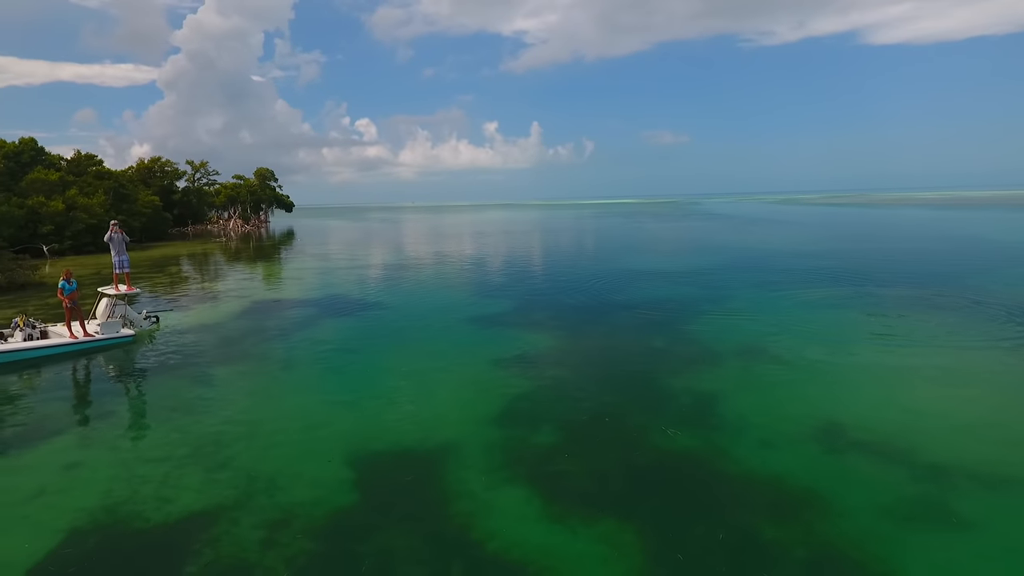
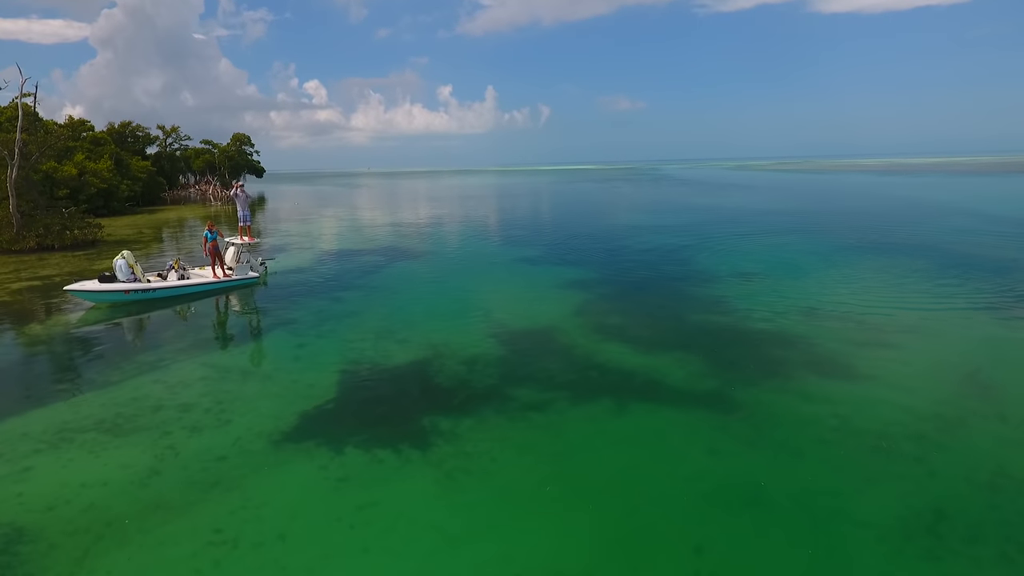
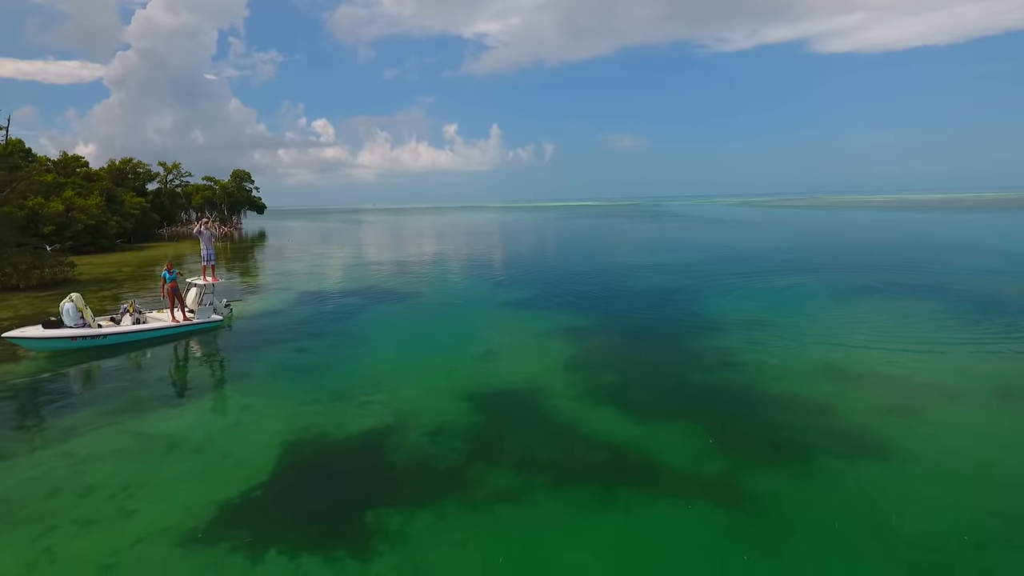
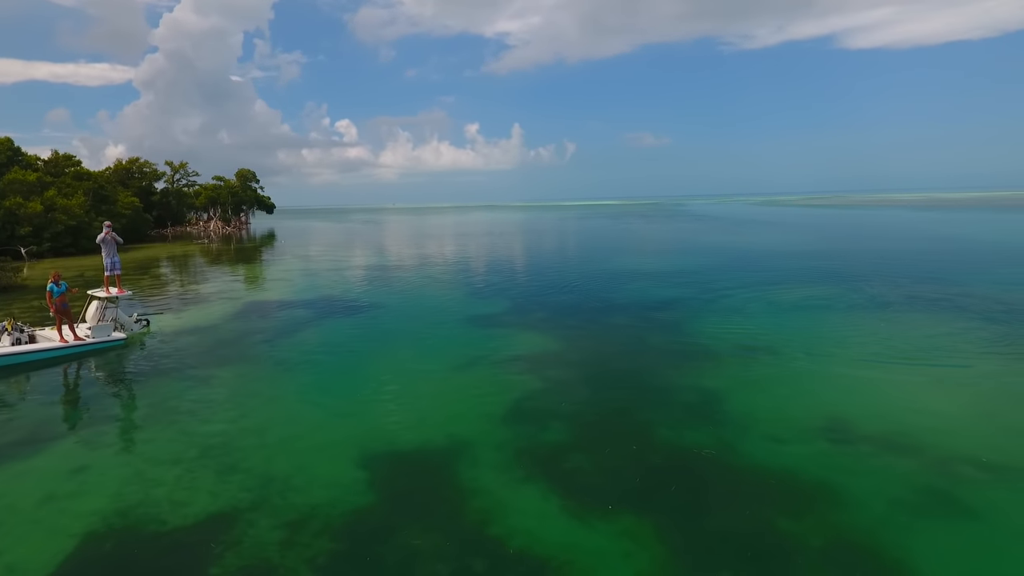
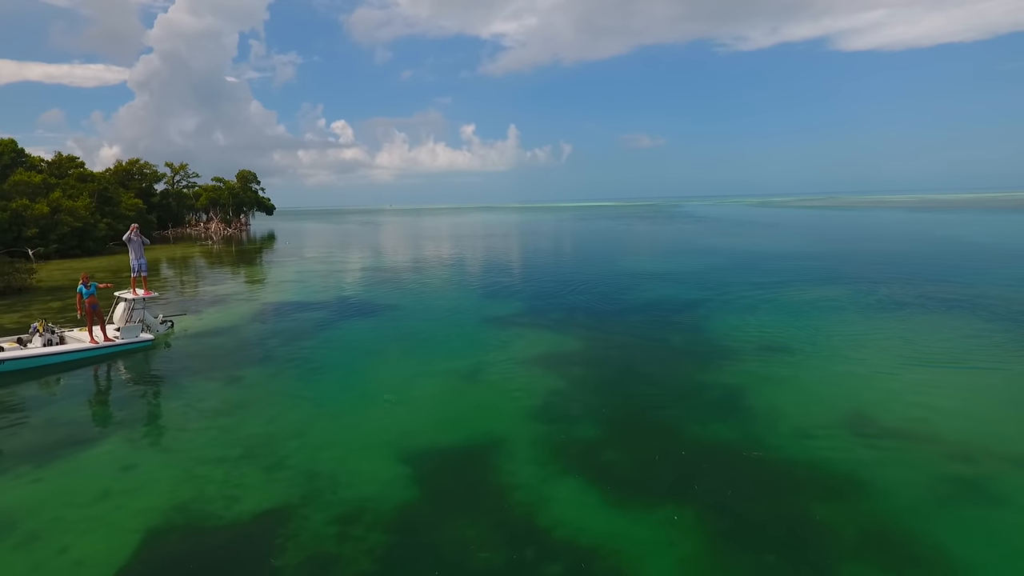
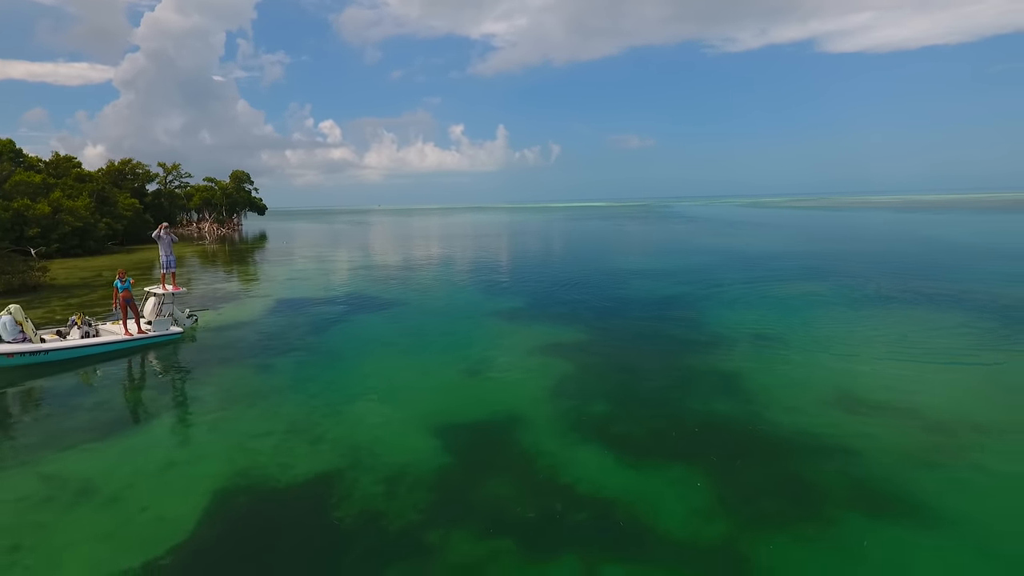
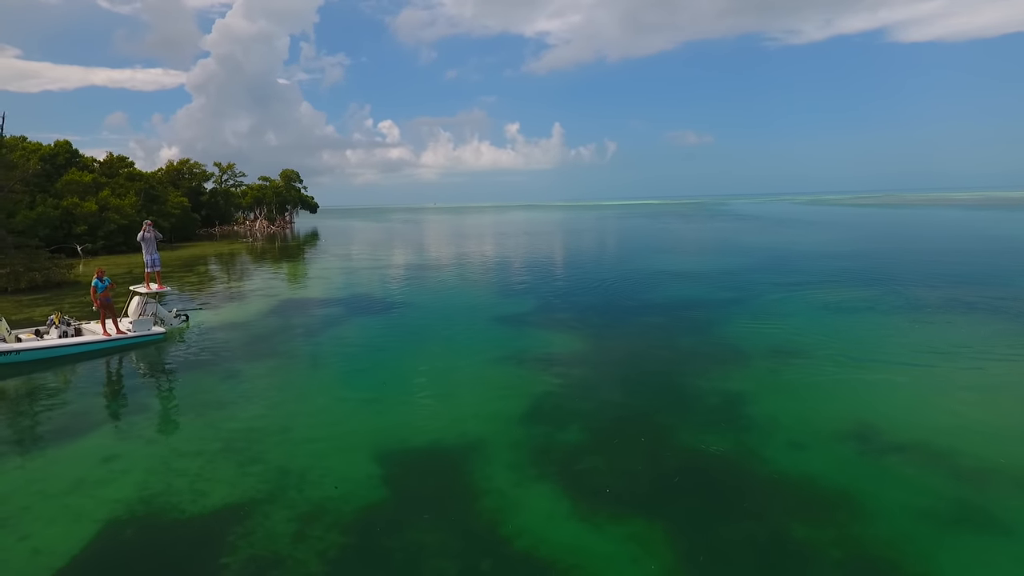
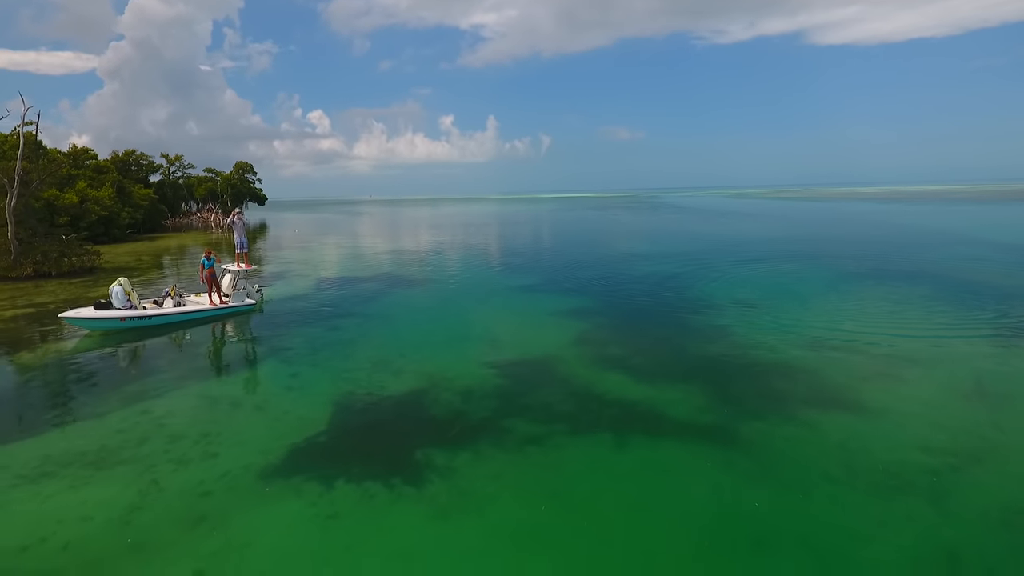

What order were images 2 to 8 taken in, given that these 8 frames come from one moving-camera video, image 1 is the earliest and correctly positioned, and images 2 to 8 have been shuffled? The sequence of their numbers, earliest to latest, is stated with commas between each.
7, 4, 5, 6, 3, 8, 2
